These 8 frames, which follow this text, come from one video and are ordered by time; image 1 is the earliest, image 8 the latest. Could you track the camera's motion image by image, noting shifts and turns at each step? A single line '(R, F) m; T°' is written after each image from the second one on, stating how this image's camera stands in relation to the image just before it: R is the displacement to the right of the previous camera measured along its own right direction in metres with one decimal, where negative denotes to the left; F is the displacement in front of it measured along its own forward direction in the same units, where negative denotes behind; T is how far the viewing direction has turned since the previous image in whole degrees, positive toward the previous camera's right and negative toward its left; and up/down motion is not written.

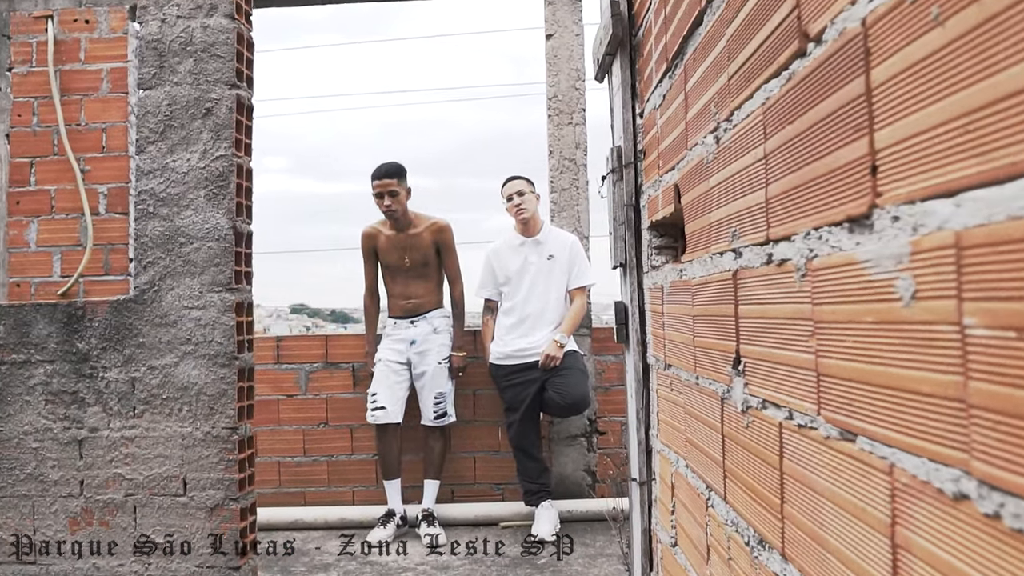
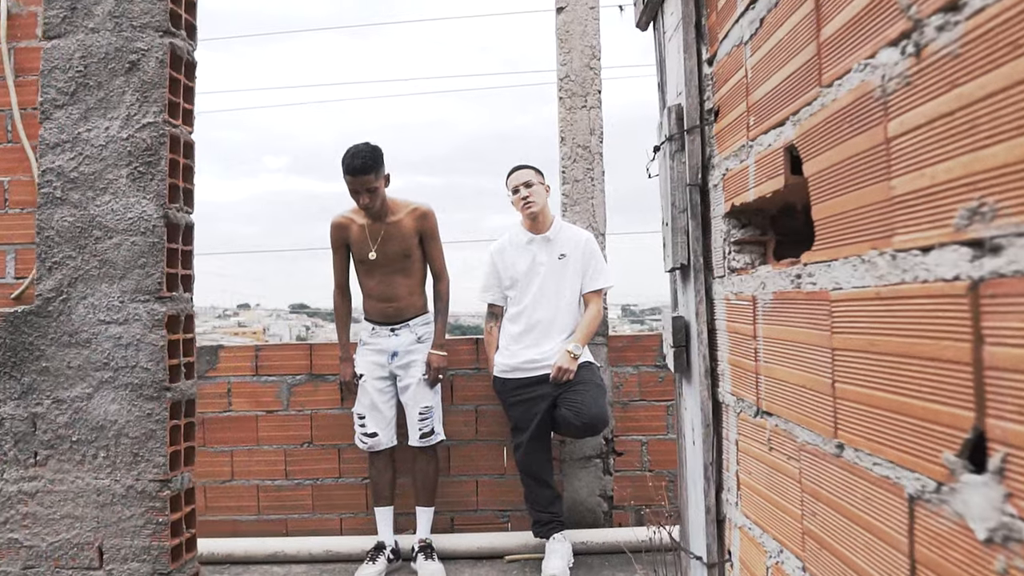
(0.0, +0.5) m; 0°
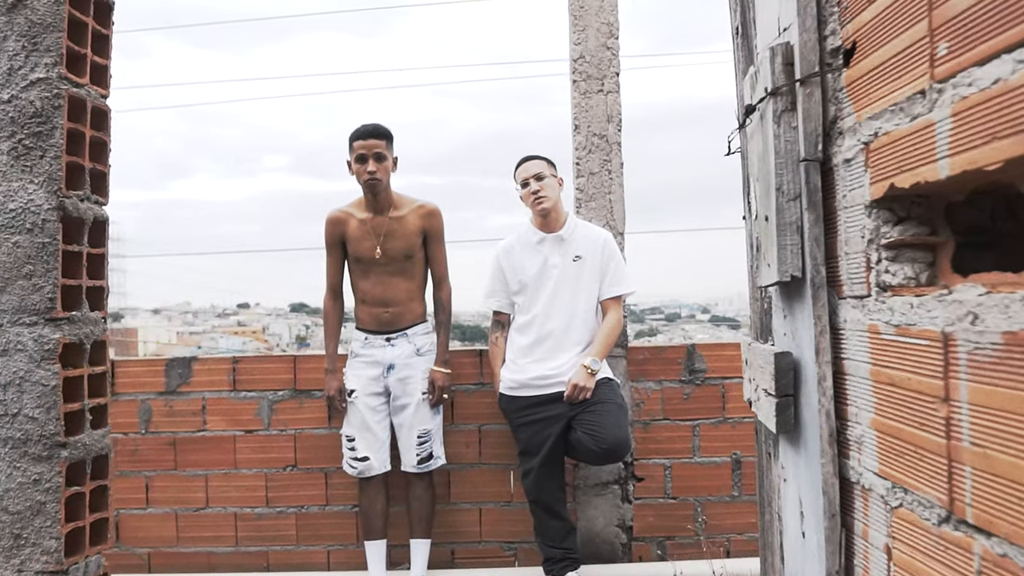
(0.0, +0.4) m; 0°
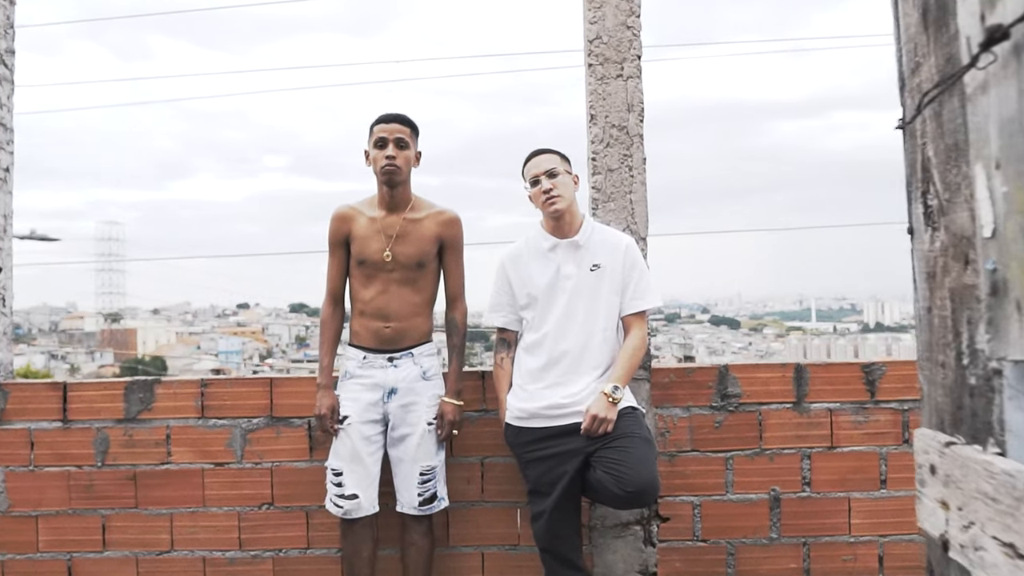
(0.0, +0.4) m; 0°
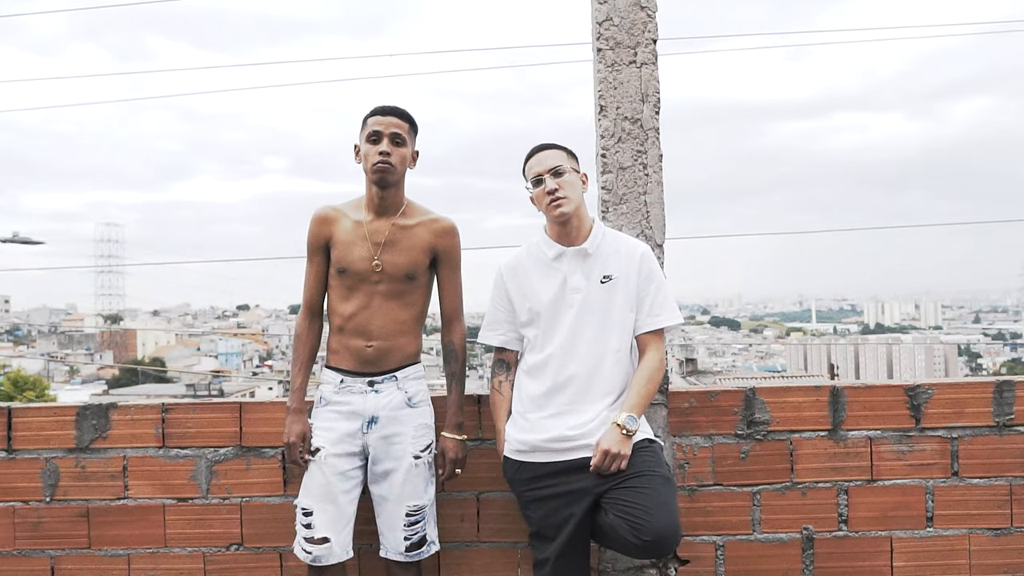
(0.0, +0.3) m; 0°
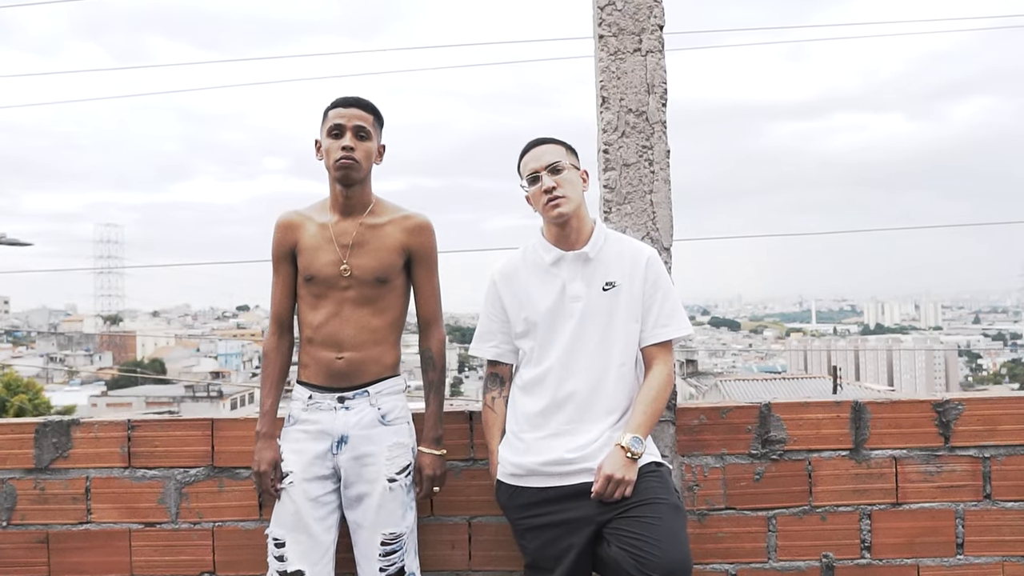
(0.0, +0.2) m; 0°
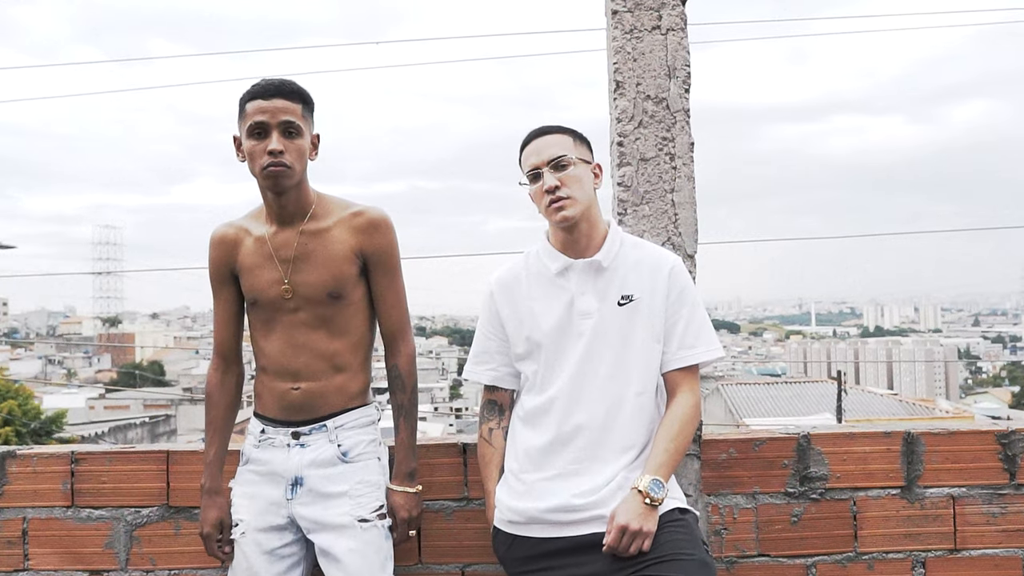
(0.0, +0.3) m; 0°
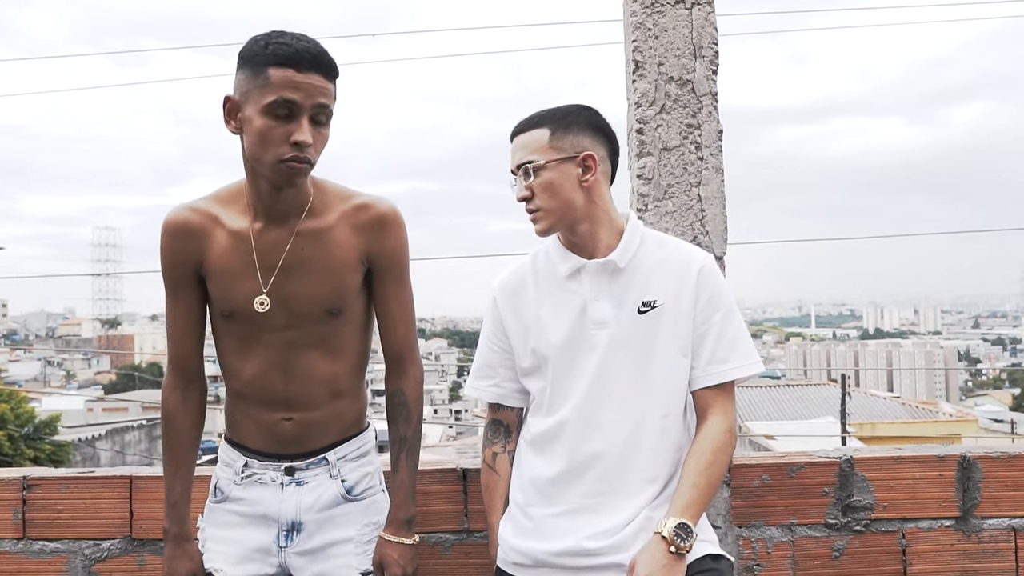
(0.0, +0.2) m; 0°
